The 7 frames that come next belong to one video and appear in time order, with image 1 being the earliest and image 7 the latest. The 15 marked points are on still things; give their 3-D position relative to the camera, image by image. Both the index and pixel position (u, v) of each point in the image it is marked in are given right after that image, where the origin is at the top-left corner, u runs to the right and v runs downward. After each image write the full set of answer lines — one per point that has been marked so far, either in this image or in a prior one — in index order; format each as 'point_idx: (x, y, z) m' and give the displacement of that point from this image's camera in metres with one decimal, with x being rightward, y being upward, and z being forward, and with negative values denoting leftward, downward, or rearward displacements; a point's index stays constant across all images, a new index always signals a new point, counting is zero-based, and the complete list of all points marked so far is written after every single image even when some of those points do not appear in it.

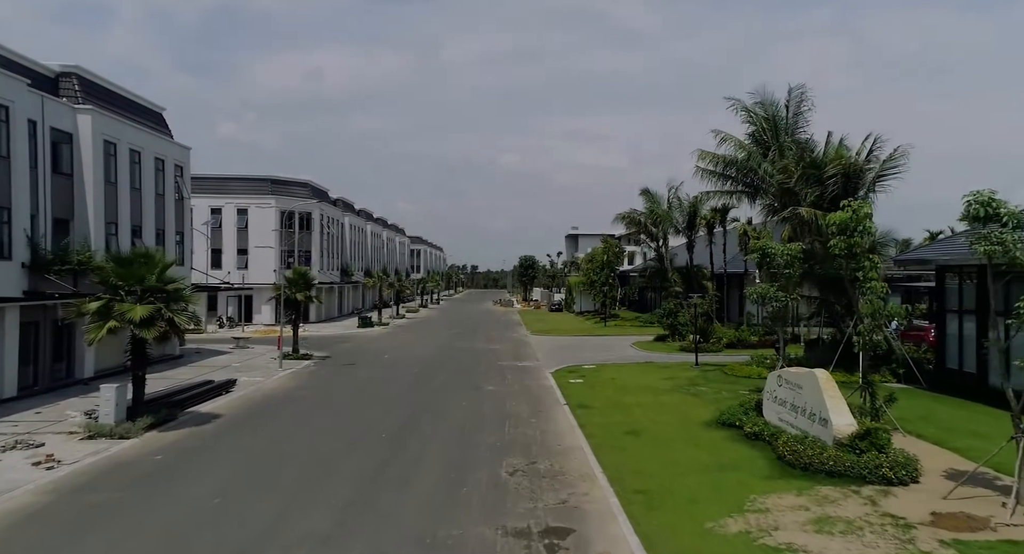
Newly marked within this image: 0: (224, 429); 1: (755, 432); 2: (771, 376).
0: (-7.6, -4.0, +16.8) m
1: (+5.5, -3.5, +14.4) m
2: (+6.2, -2.4, +15.4) m
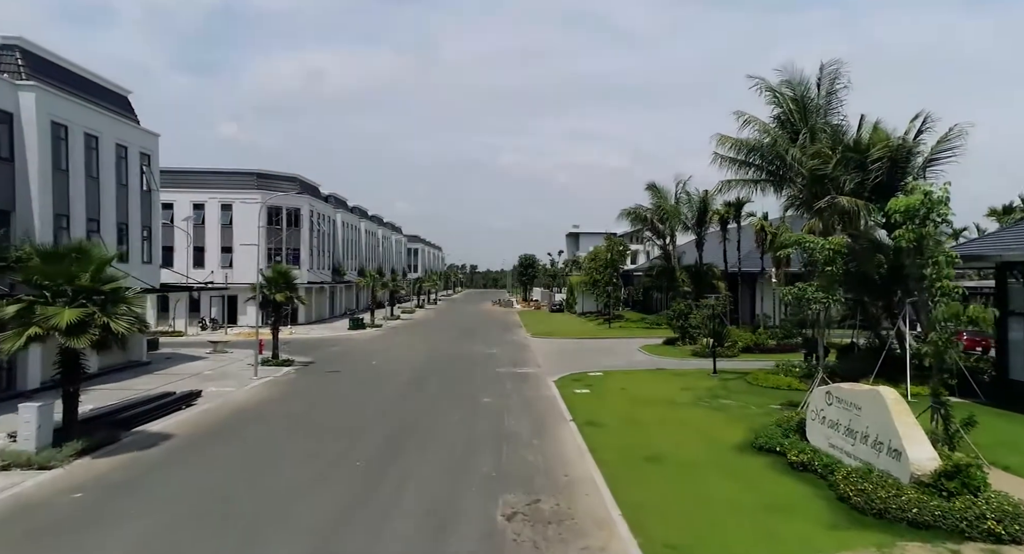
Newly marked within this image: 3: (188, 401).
0: (-7.6, -4.0, +14.4) m
1: (+5.4, -3.5, +12.0) m
2: (+6.1, -2.3, +12.9) m
3: (-9.7, -3.7, +19.1) m
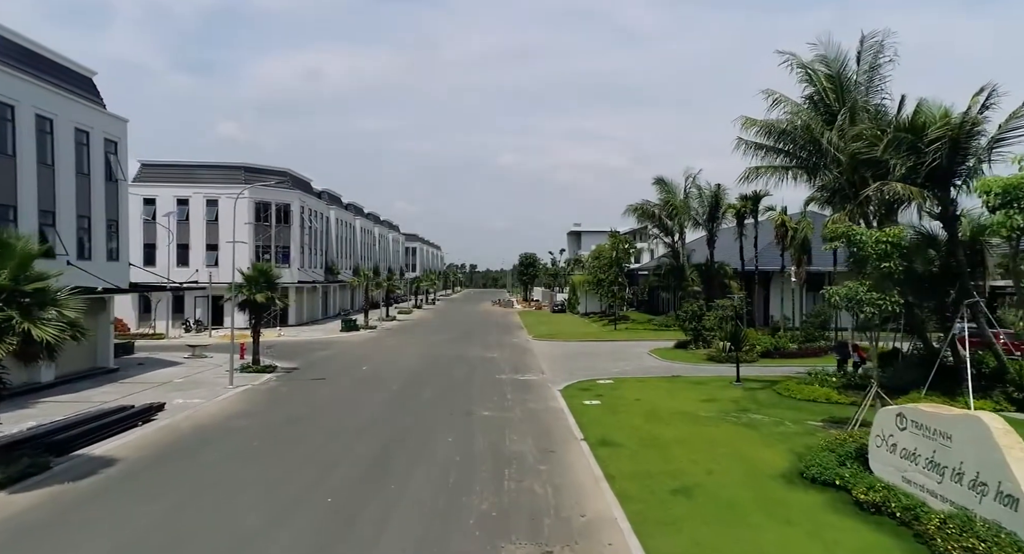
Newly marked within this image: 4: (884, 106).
0: (-7.6, -4.0, +12.1) m
1: (+5.5, -3.4, +9.7) m
2: (+6.2, -2.3, +10.7) m
3: (-9.7, -3.7, +16.9) m
4: (+10.7, +4.9, +18.5) m
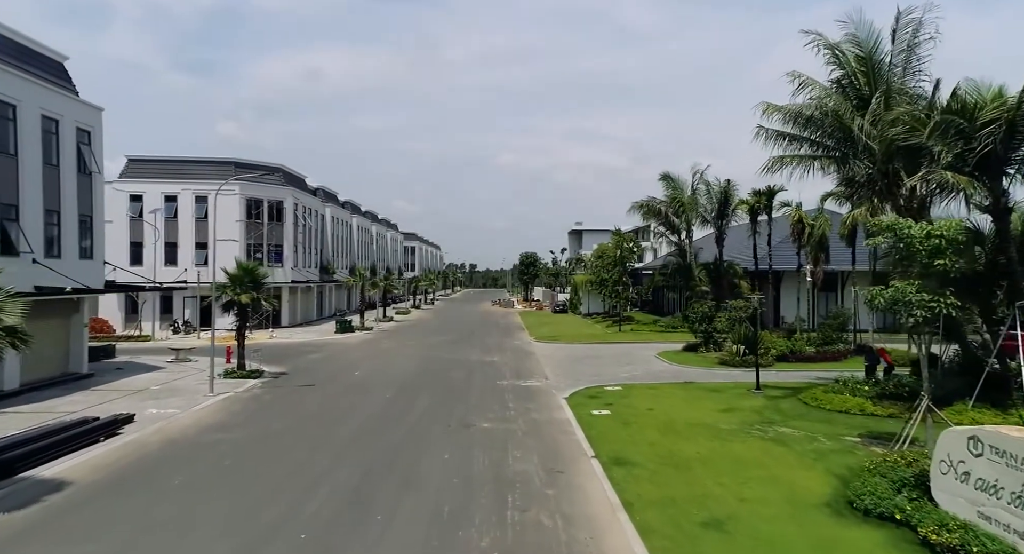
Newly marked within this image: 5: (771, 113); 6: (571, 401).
0: (-7.5, -3.9, +10.6) m
1: (+5.6, -3.4, +8.2) m
2: (+6.3, -2.3, +9.1) m
3: (-9.6, -3.6, +15.3) m
4: (+10.8, +5.0, +16.9) m
5: (+7.6, +4.8, +18.8) m
6: (+1.8, -3.8, +19.9) m
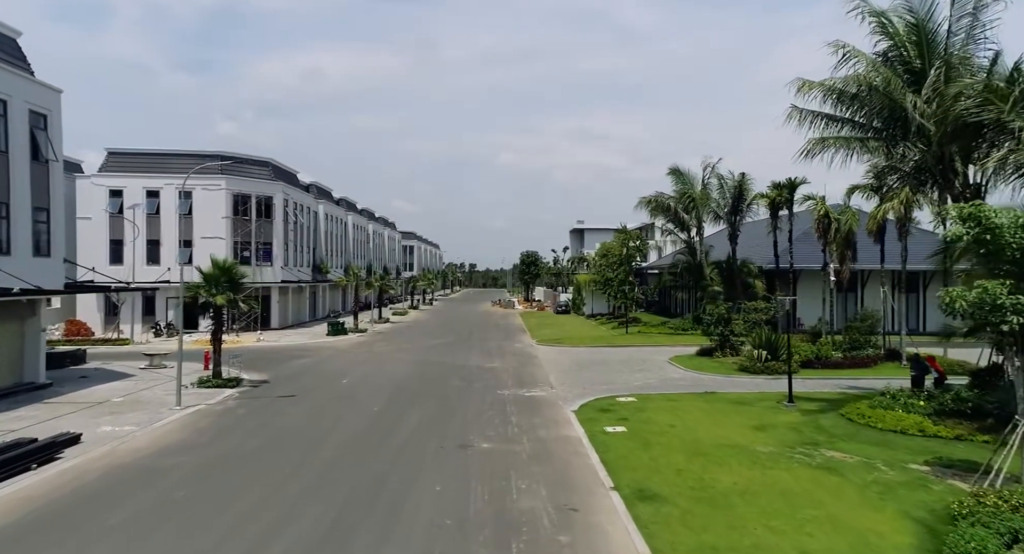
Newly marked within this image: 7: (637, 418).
0: (-7.4, -3.9, +8.4) m
1: (+5.6, -3.4, +6.0) m
2: (+6.3, -2.2, +7.0) m
3: (-9.5, -3.6, +13.2) m
4: (+10.9, +5.0, +14.8) m
5: (+7.7, +4.8, +16.7) m
6: (+1.9, -3.8, +17.8) m
7: (+3.4, -3.8, +17.1) m
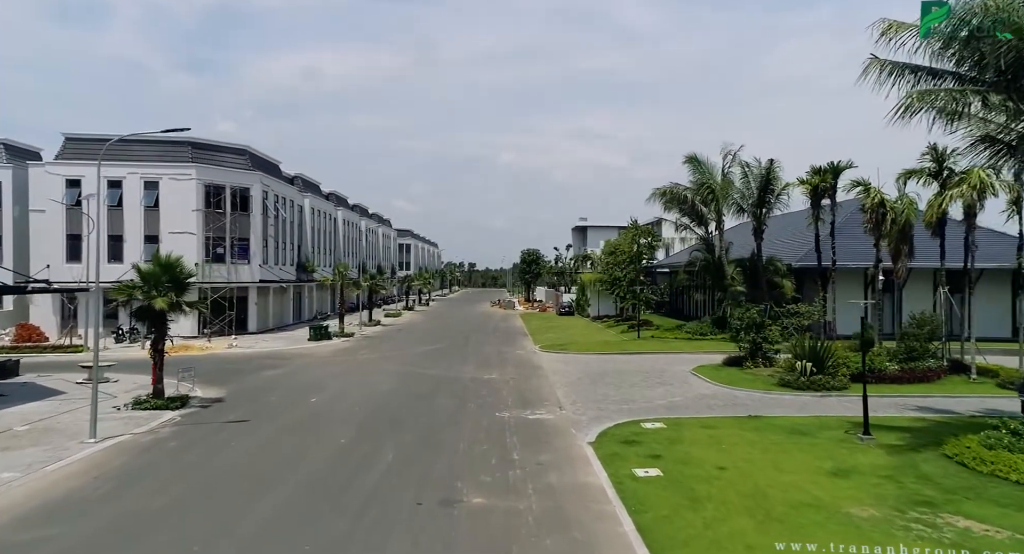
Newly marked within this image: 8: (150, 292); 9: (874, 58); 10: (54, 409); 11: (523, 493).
0: (-7.4, -3.9, +4.7) m
1: (+5.7, -3.3, +2.3) m
2: (+6.4, -2.2, +3.3) m
3: (-9.5, -3.6, +9.4) m
4: (+10.9, +5.0, +11.1) m
5: (+7.7, +4.9, +12.9) m
6: (+1.9, -3.8, +14.0) m
7: (+3.4, -3.7, +13.4) m
8: (-10.1, -0.4, +18.1) m
9: (+7.5, +4.6, +13.4) m
10: (-12.4, -3.6, +17.3) m
11: (+0.2, -3.9, +11.7) m
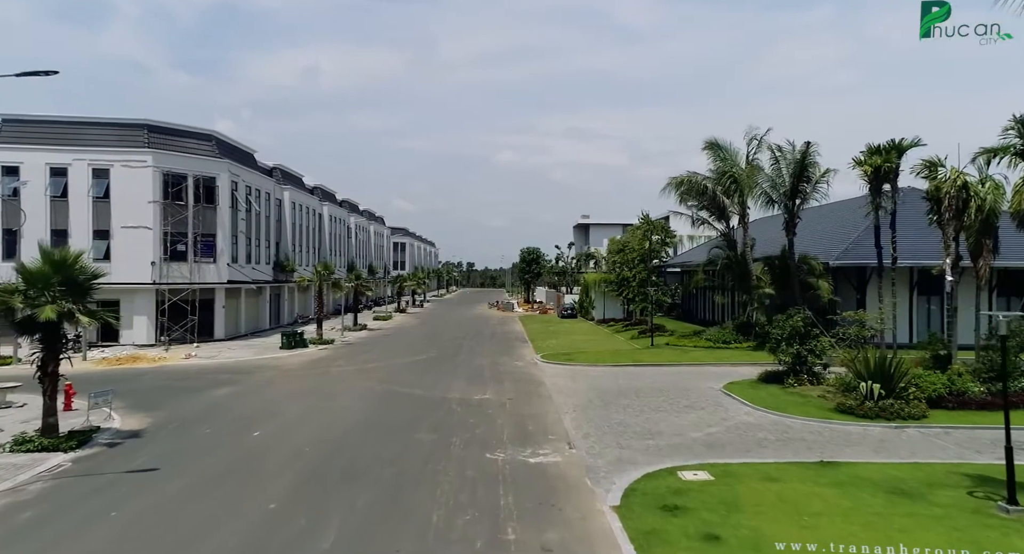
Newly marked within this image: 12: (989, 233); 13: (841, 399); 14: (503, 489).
0: (-7.5, -3.9, +0.6) m
1: (+5.6, -3.4, -1.8) m
2: (+6.3, -2.2, -0.8) m
3: (-9.6, -3.6, +5.3) m
4: (+10.8, +5.0, +6.9) m
5: (+7.6, +4.9, +8.8) m
6: (+1.8, -3.8, +9.9) m
7: (+3.3, -3.7, +9.3) m
8: (-10.2, -0.5, +13.9) m
9: (+7.4, +4.6, +9.3) m
10: (-12.5, -3.6, +13.2) m
11: (+0.1, -3.9, +7.5) m
12: (+13.9, +1.3, +18.7) m
13: (+9.4, -3.4, +18.2) m
14: (-0.1, -3.9, +11.8) m
